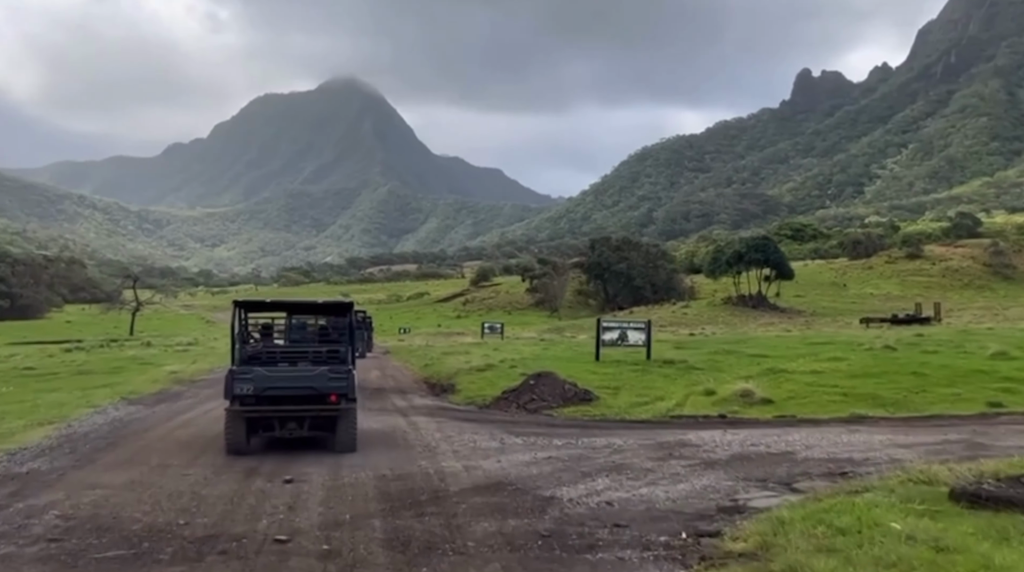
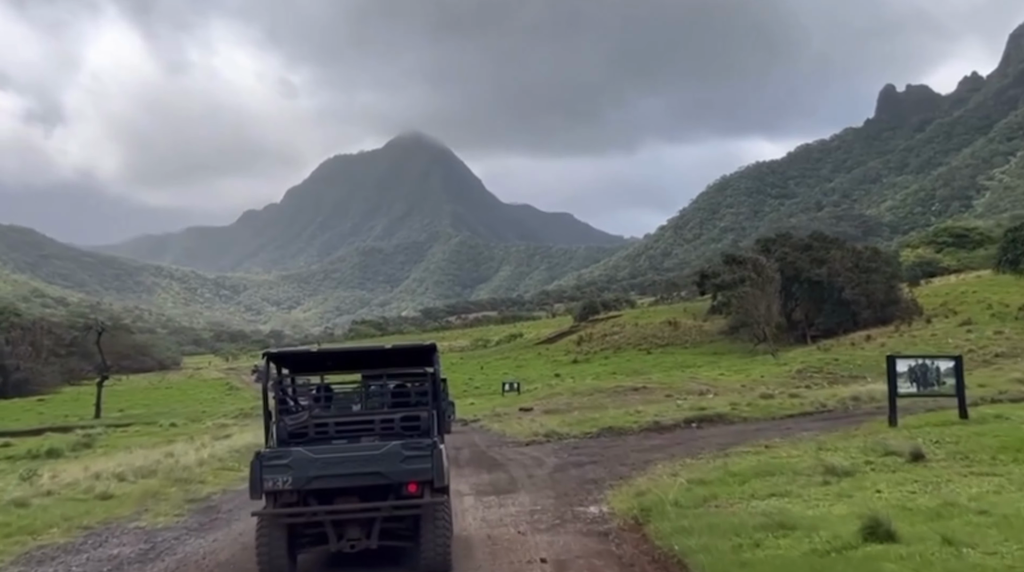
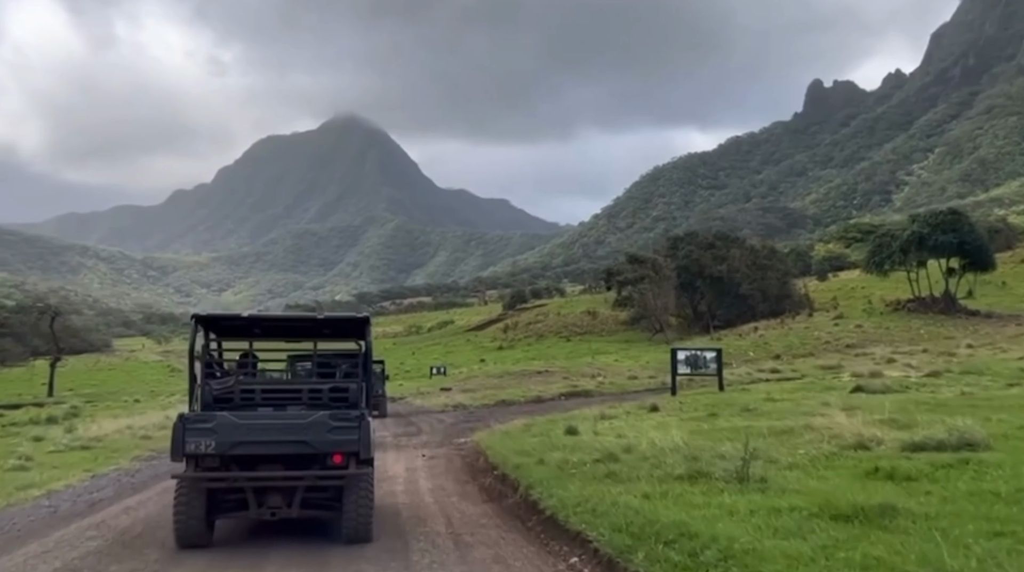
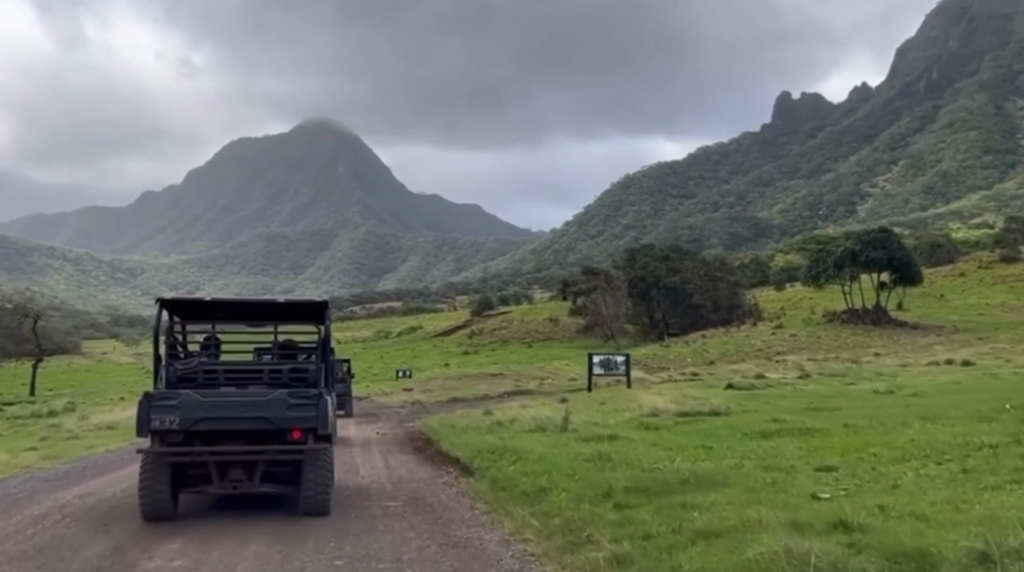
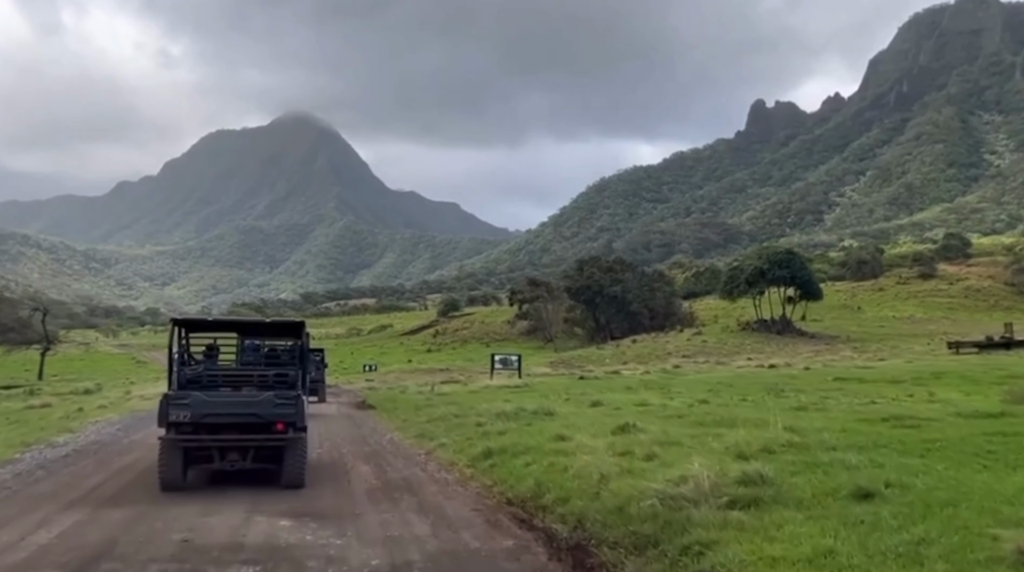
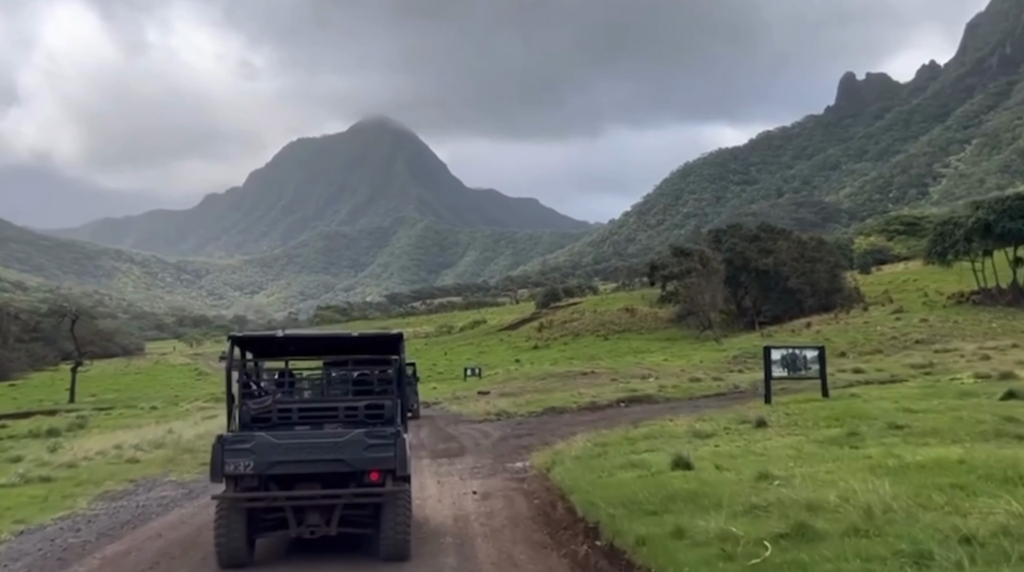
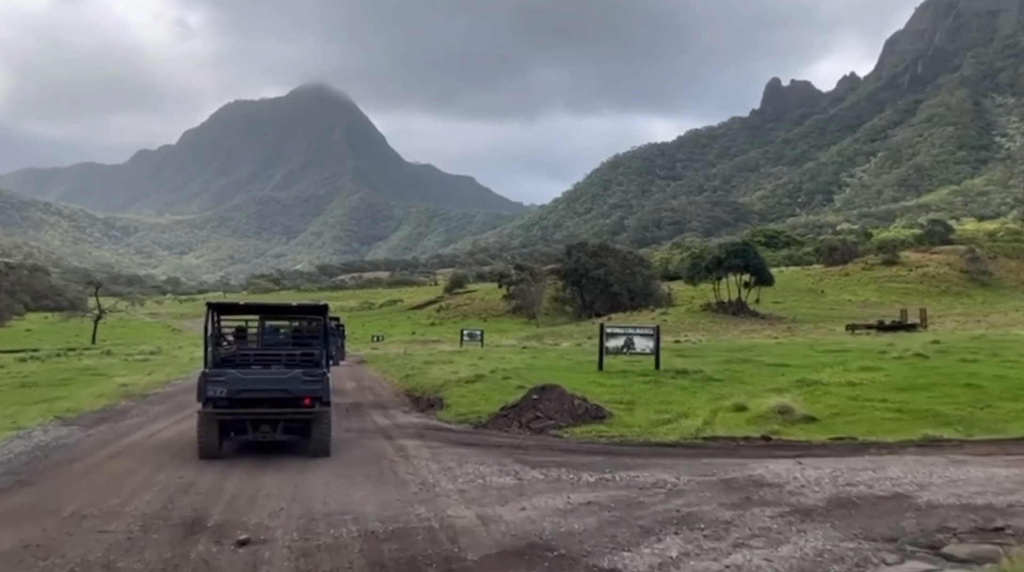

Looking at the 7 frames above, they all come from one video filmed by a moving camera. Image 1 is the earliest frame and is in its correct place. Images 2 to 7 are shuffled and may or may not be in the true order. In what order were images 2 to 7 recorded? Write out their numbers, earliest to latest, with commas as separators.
7, 5, 4, 3, 6, 2
